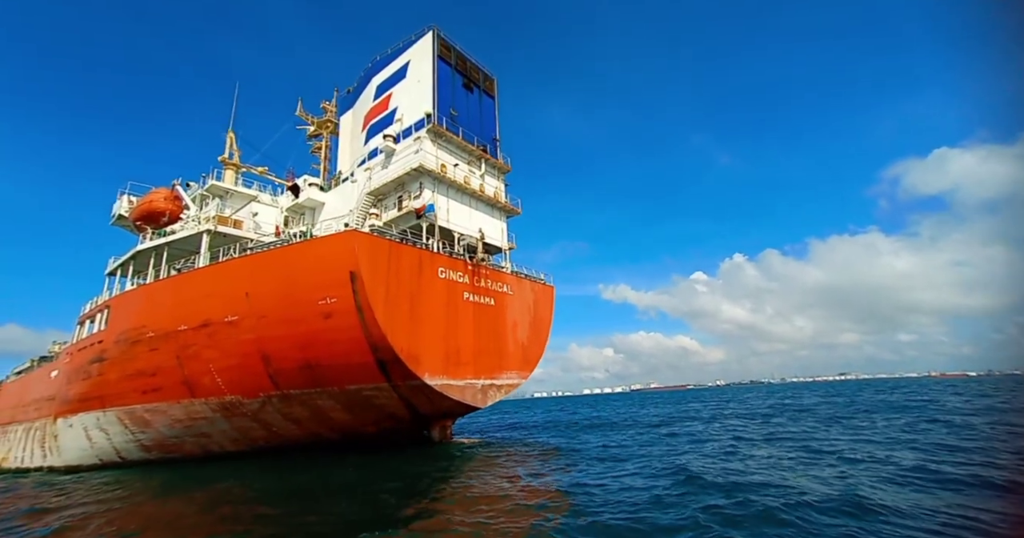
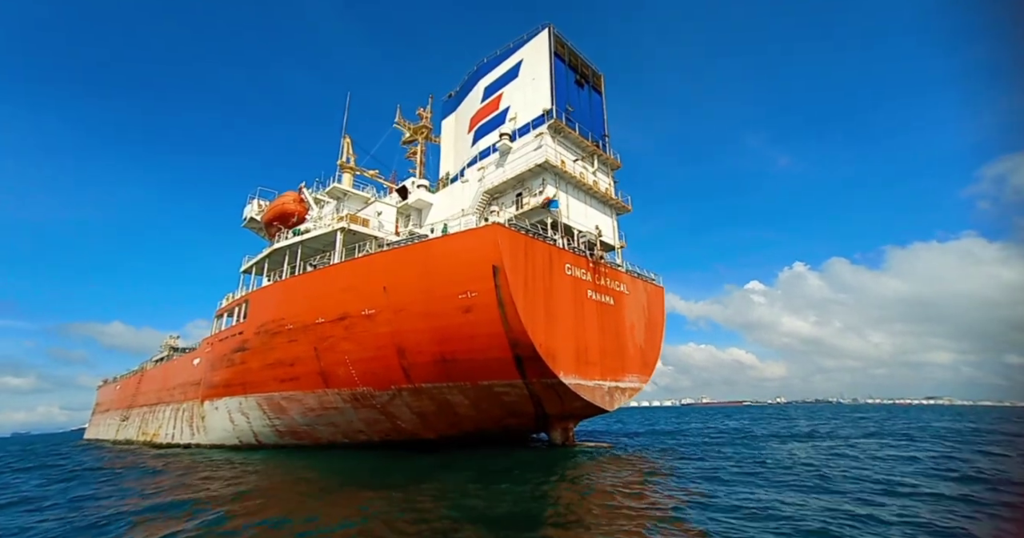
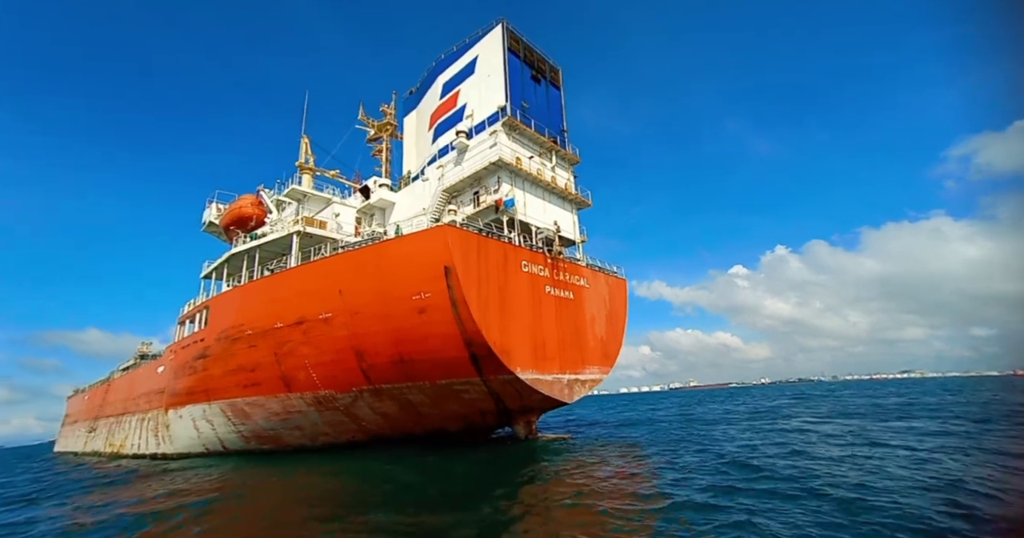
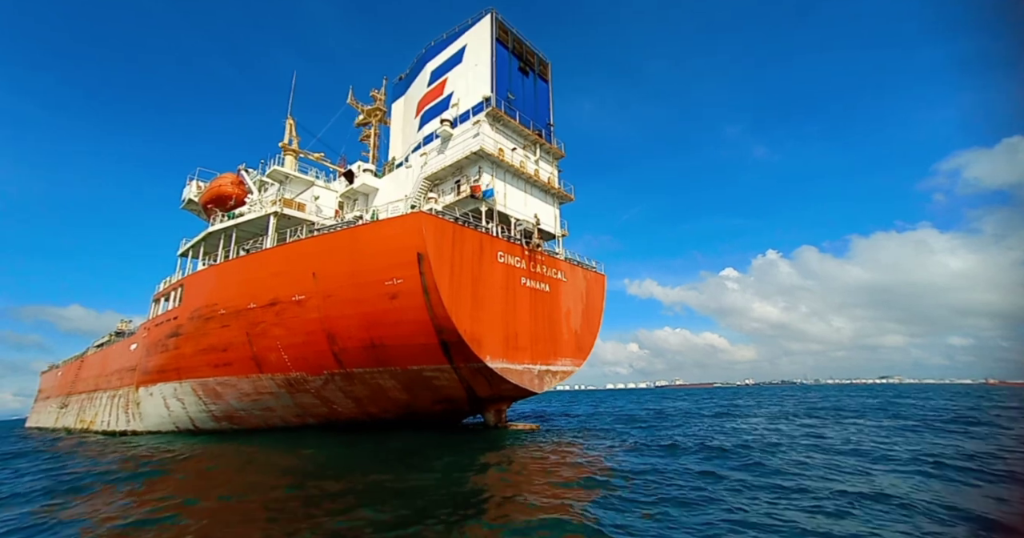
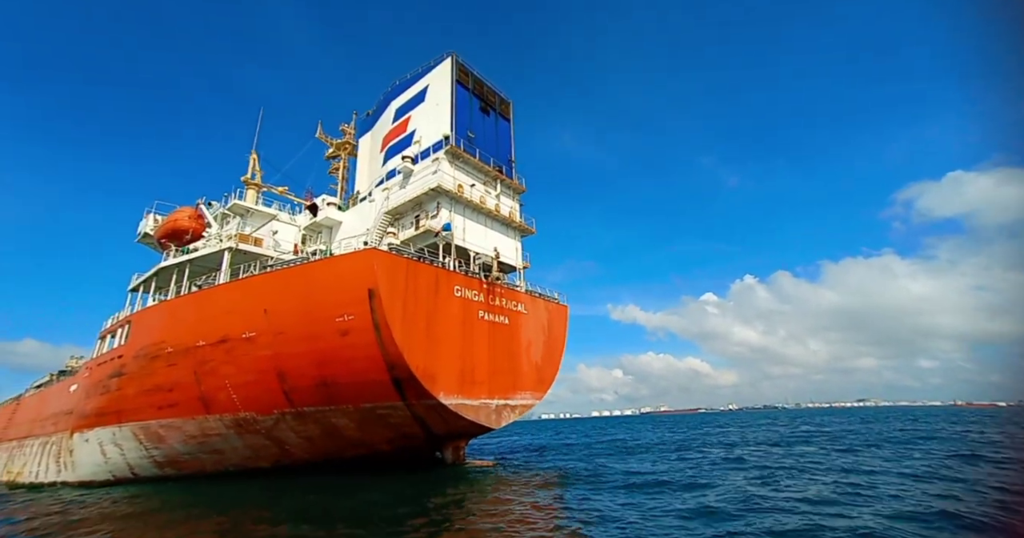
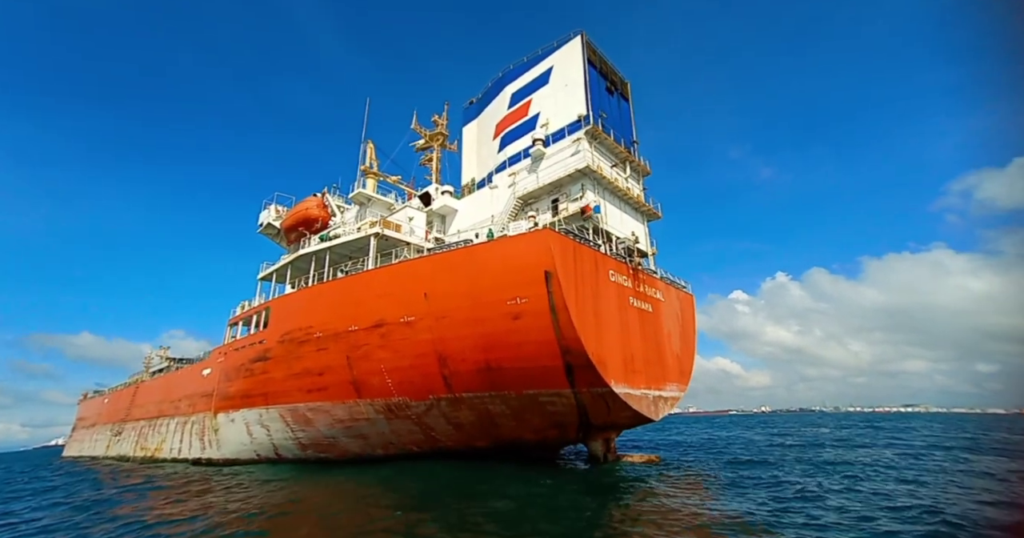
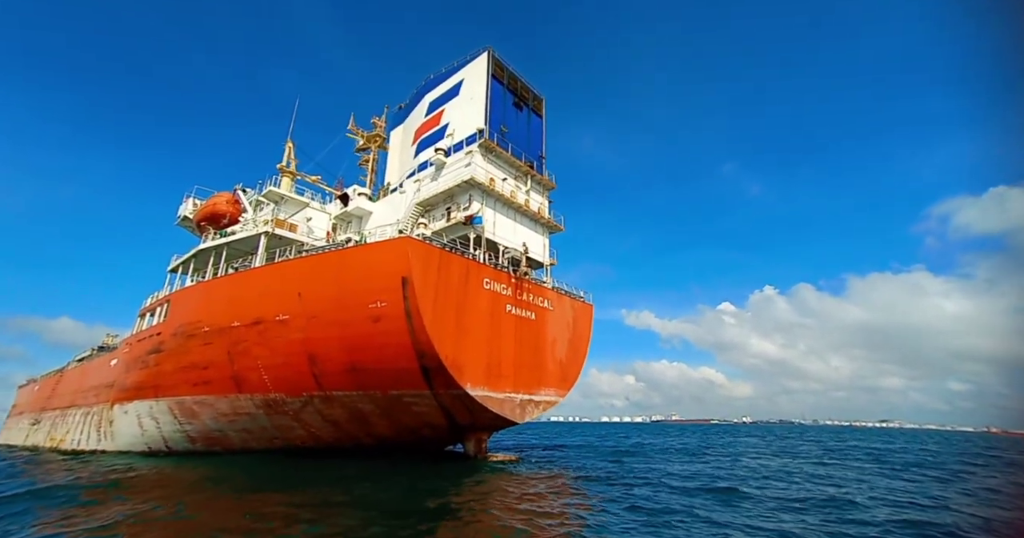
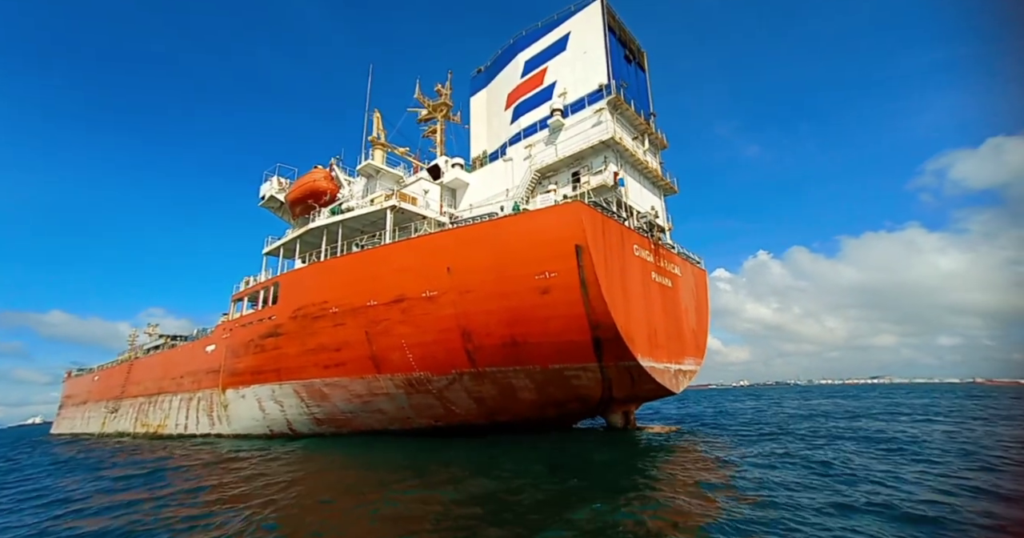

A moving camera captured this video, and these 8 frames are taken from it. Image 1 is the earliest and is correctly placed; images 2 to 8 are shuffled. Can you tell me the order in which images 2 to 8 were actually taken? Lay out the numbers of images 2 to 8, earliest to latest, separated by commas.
5, 7, 4, 3, 2, 6, 8
